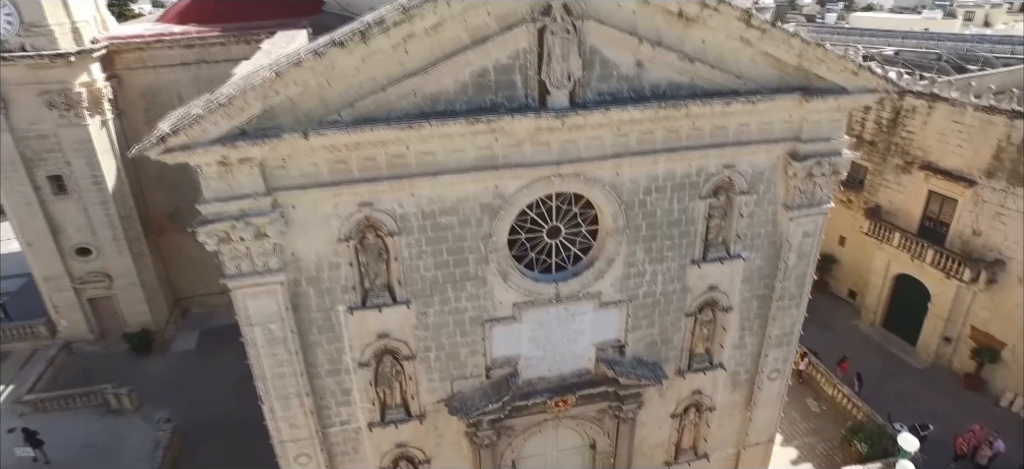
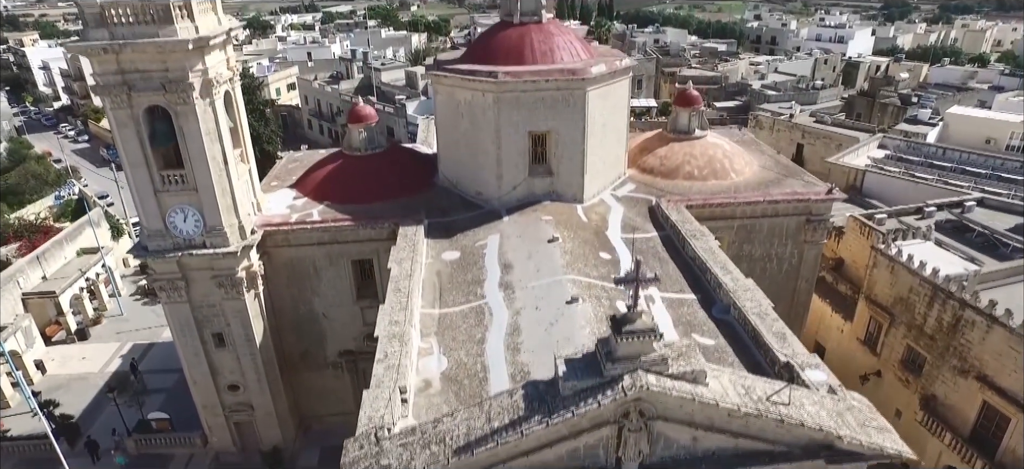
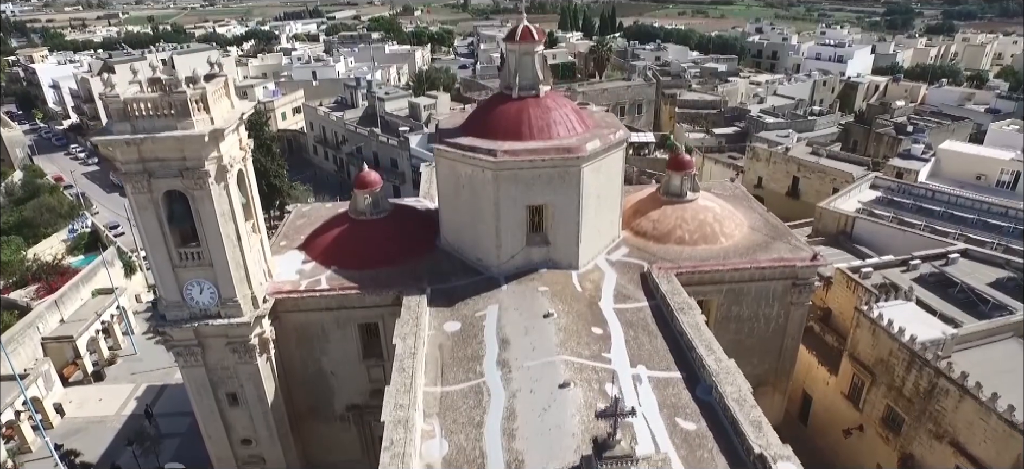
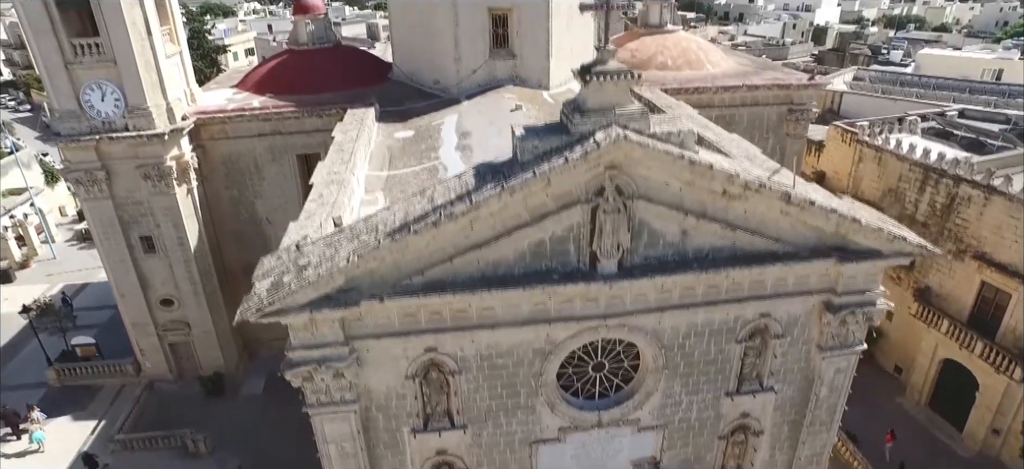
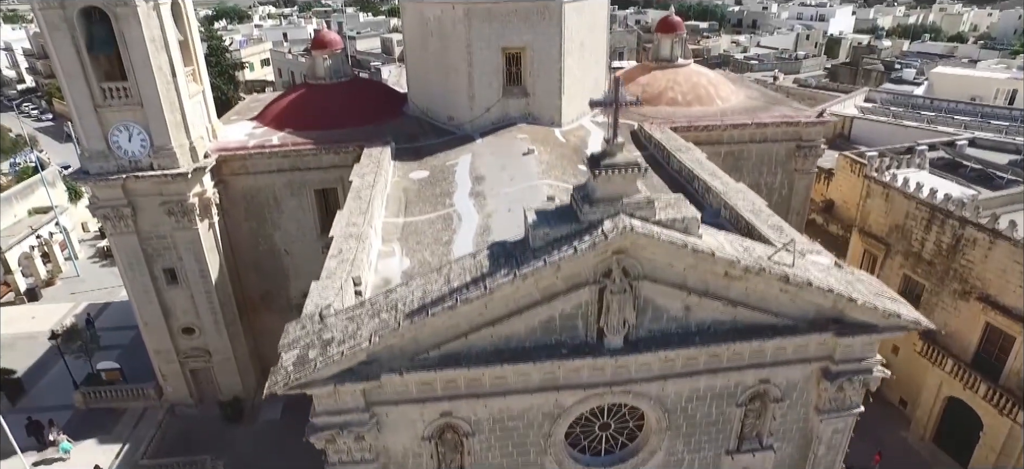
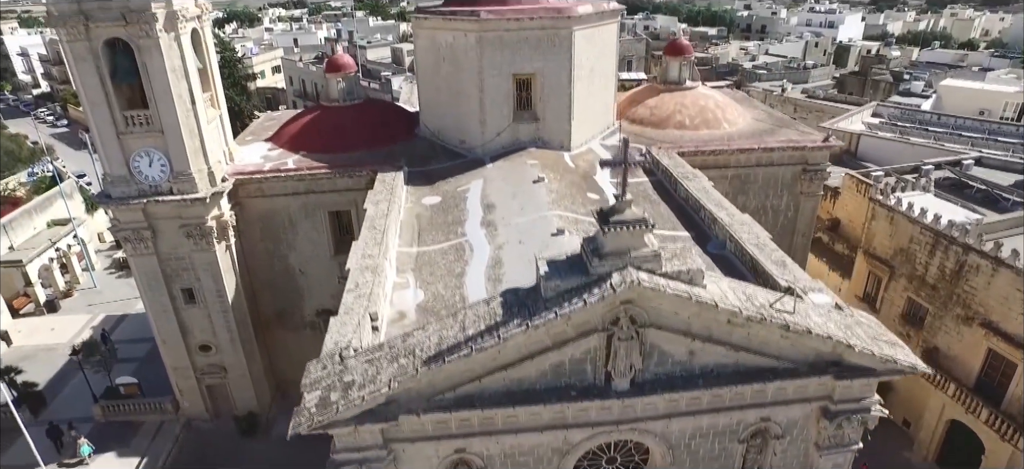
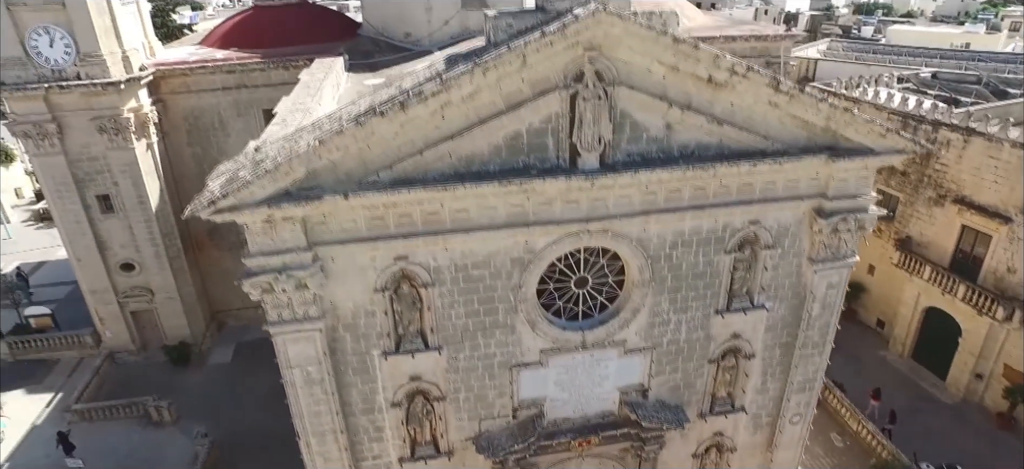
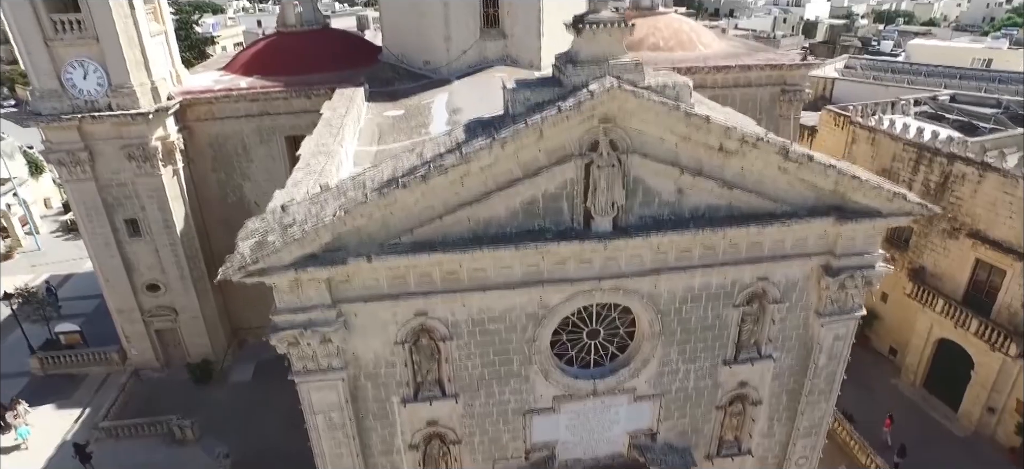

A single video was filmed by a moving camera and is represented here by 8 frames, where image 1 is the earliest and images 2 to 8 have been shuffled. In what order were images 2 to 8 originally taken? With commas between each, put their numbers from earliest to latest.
7, 8, 4, 5, 6, 2, 3
